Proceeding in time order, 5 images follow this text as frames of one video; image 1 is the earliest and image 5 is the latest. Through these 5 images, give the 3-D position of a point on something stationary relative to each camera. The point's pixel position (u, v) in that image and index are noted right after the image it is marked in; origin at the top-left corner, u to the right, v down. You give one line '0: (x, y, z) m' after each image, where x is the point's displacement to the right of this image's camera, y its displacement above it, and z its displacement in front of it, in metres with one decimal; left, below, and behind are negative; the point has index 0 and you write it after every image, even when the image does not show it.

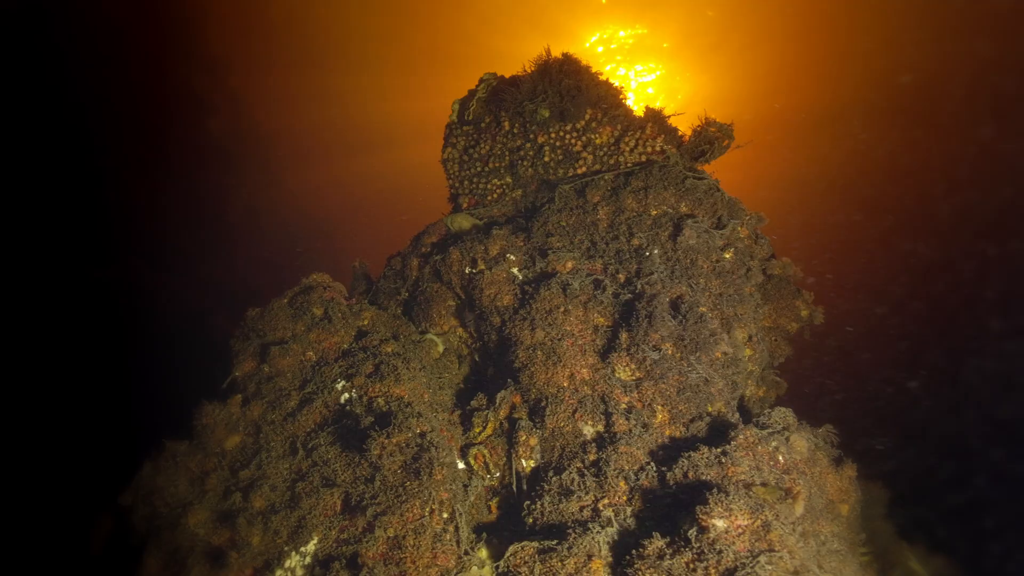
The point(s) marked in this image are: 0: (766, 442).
0: (+2.8, -1.7, +4.9) m
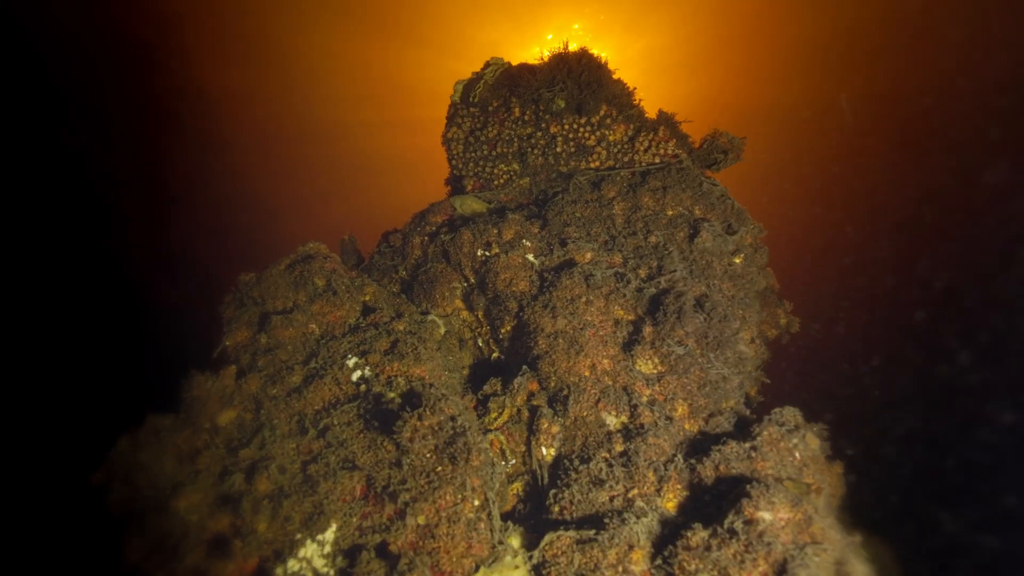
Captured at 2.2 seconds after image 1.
0: (+3.2, -1.7, +5.0) m
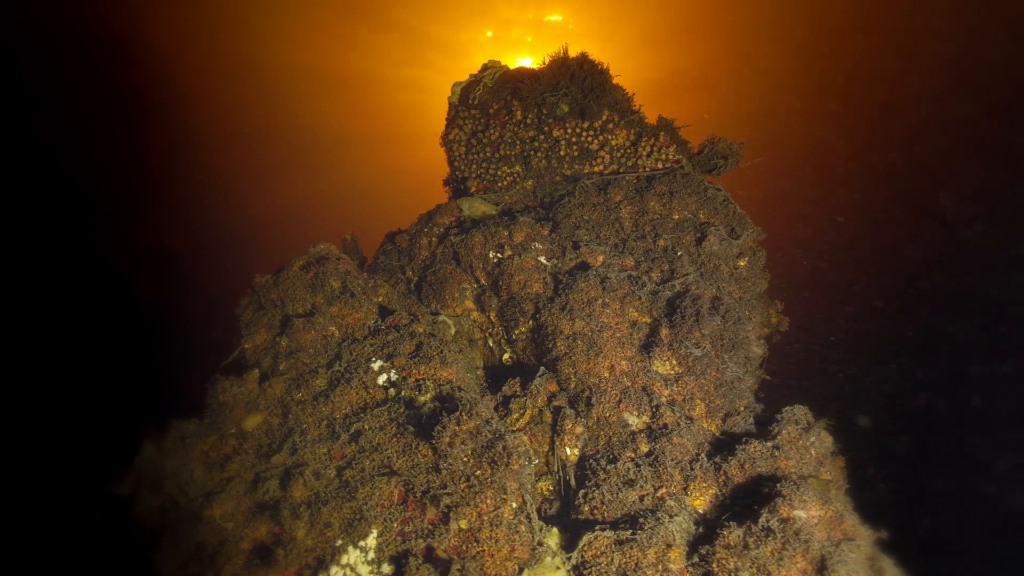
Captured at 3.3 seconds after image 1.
0: (+3.5, -1.8, +5.2) m
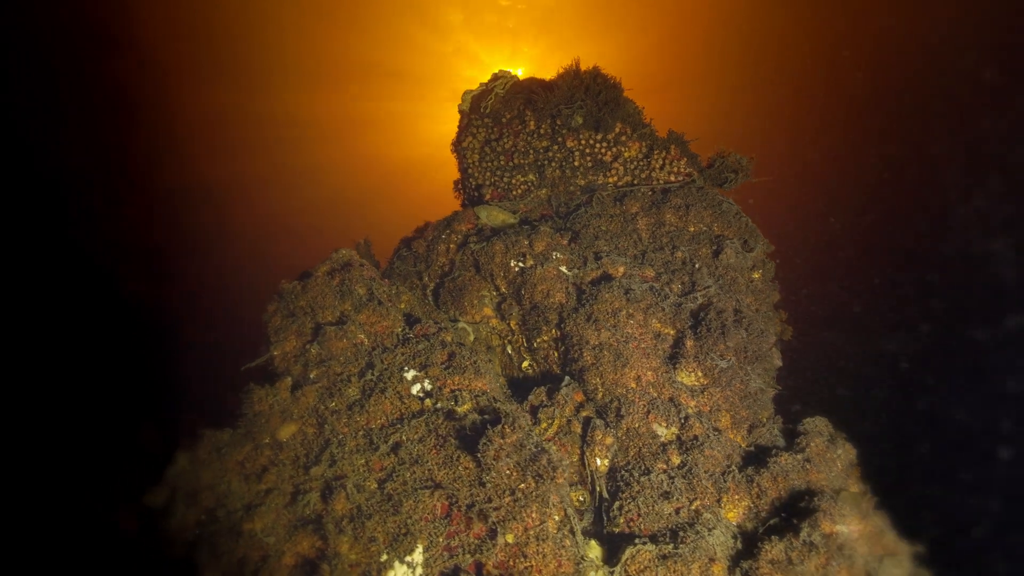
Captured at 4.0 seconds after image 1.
0: (+4.0, -2.0, +5.3) m
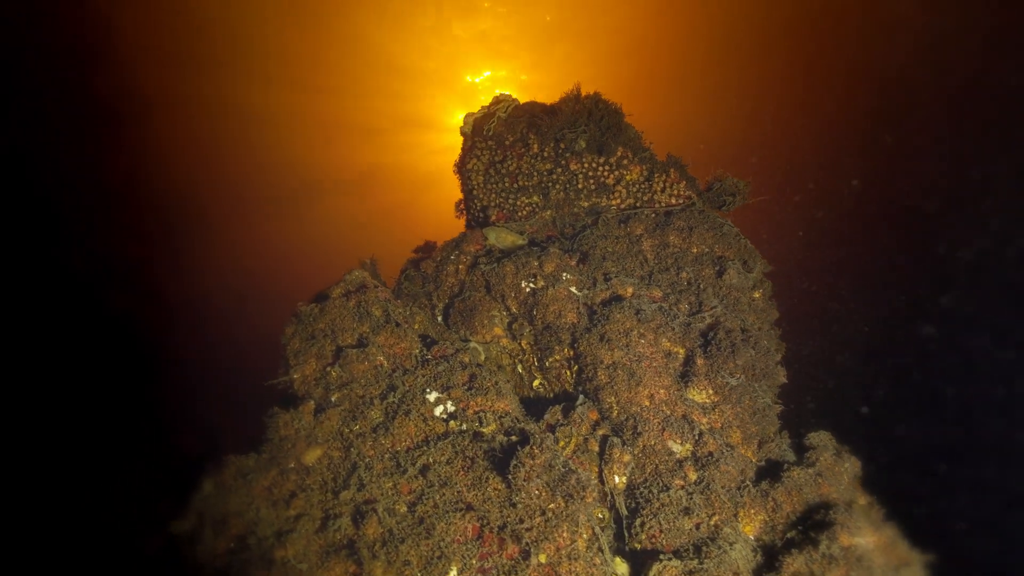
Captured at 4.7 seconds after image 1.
0: (+4.2, -2.2, +5.5) m
